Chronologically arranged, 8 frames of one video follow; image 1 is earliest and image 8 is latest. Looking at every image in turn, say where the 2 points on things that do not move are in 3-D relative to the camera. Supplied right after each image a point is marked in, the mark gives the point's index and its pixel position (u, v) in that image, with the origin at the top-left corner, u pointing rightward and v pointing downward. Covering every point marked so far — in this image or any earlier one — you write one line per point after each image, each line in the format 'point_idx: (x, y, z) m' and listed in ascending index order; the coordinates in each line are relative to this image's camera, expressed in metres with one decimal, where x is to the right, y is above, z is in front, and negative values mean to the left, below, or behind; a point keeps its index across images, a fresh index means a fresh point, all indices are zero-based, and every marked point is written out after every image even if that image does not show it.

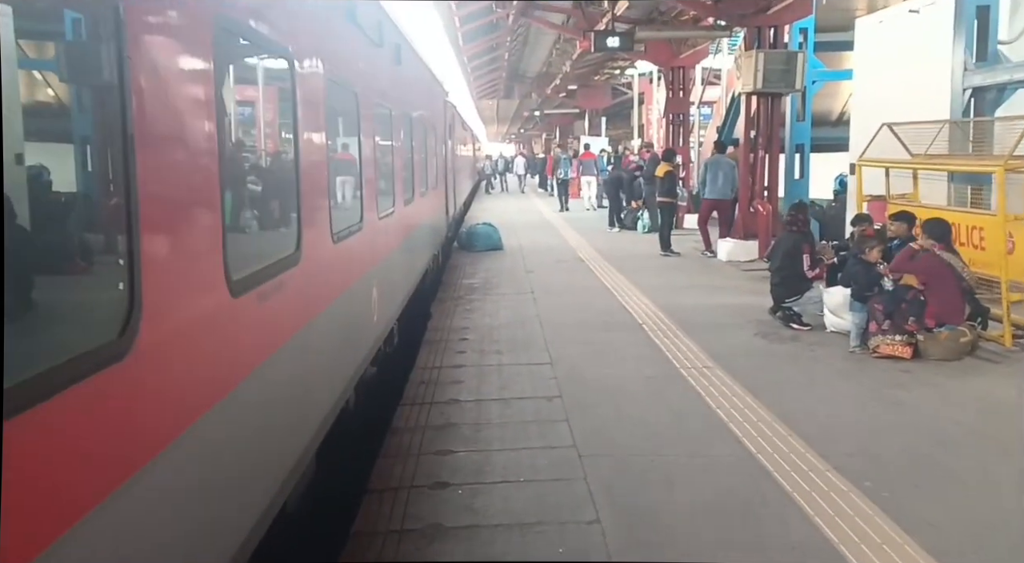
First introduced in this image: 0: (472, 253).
0: (-0.7, +0.5, +13.6) m
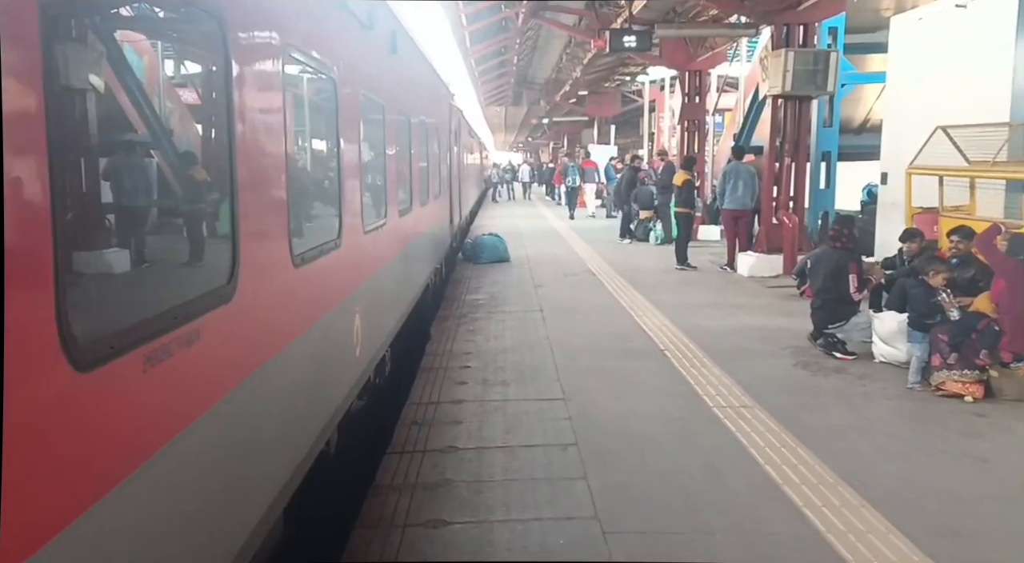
0: (-0.6, +0.3, +12.8) m
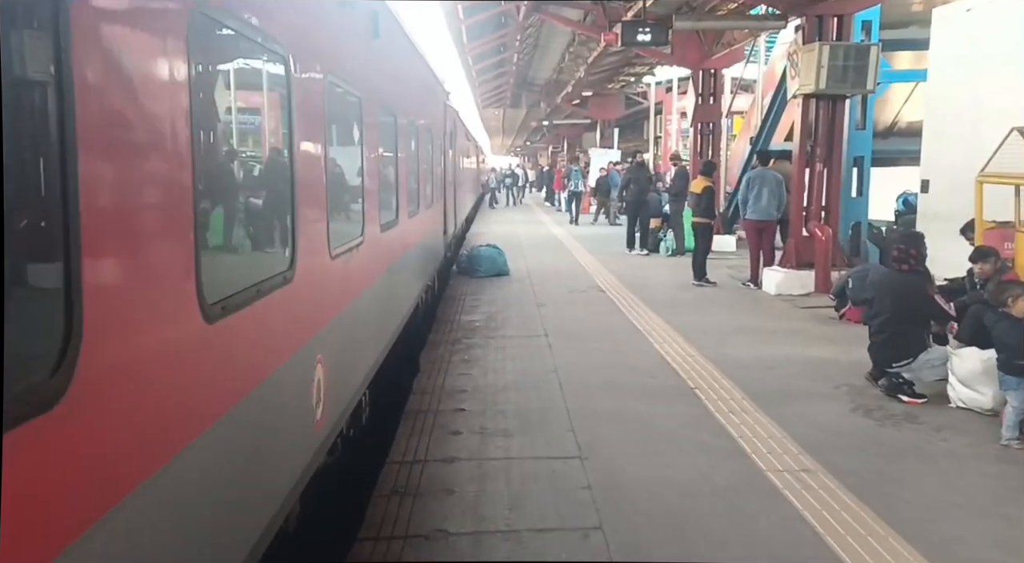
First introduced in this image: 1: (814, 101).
0: (-0.6, 0.0, +11.8) m
1: (+3.6, +2.1, +9.5) m
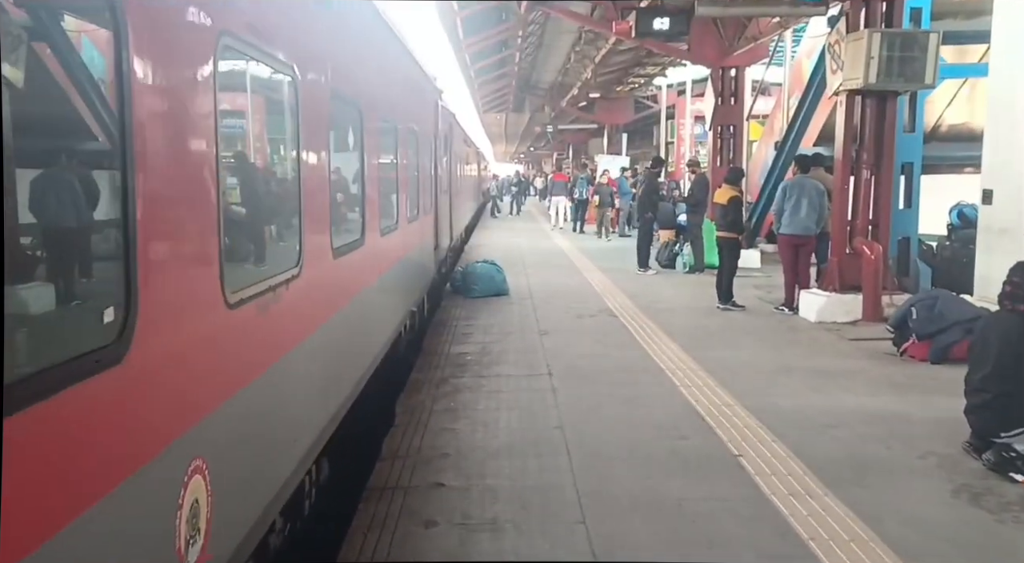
0: (-0.6, -0.2, +10.5) m
1: (+3.6, +1.9, +8.3) m
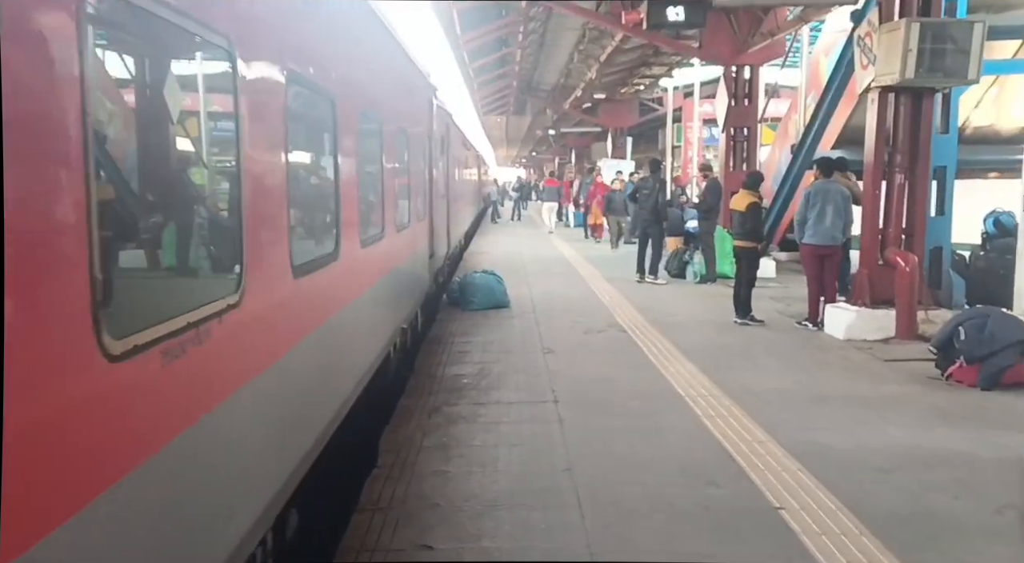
0: (-0.6, -0.4, +9.8) m
1: (+3.6, +1.7, +7.6) m
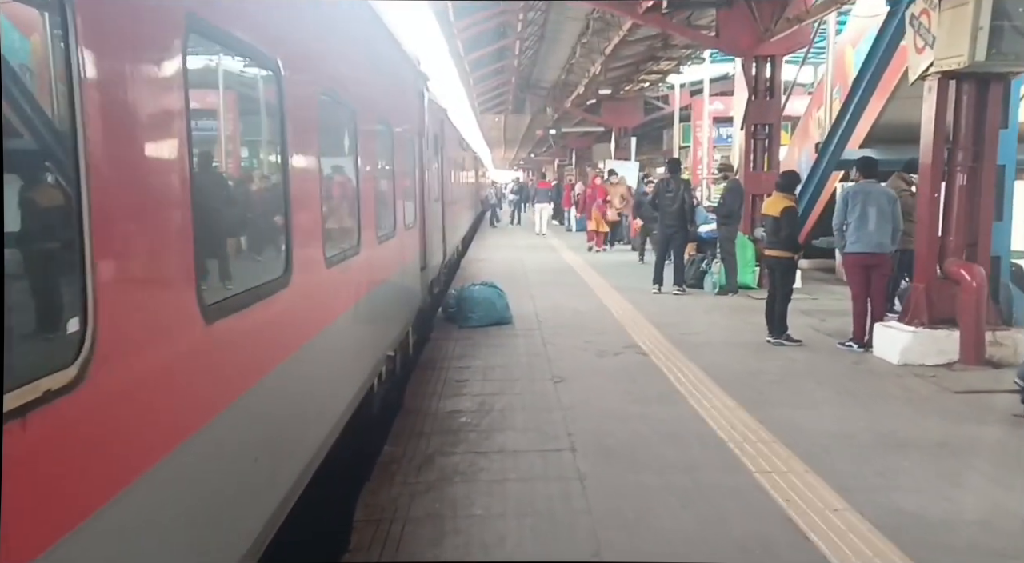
0: (-0.5, -0.5, +8.8) m
1: (+3.6, +1.6, +6.6) m
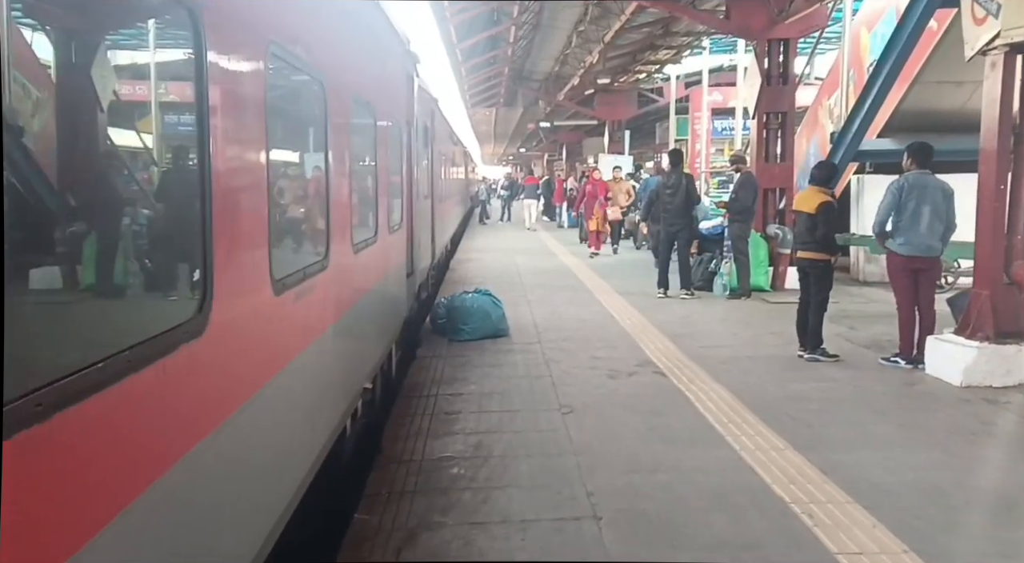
0: (-0.6, -0.6, +7.9) m
1: (+3.6, +1.6, +5.6) m
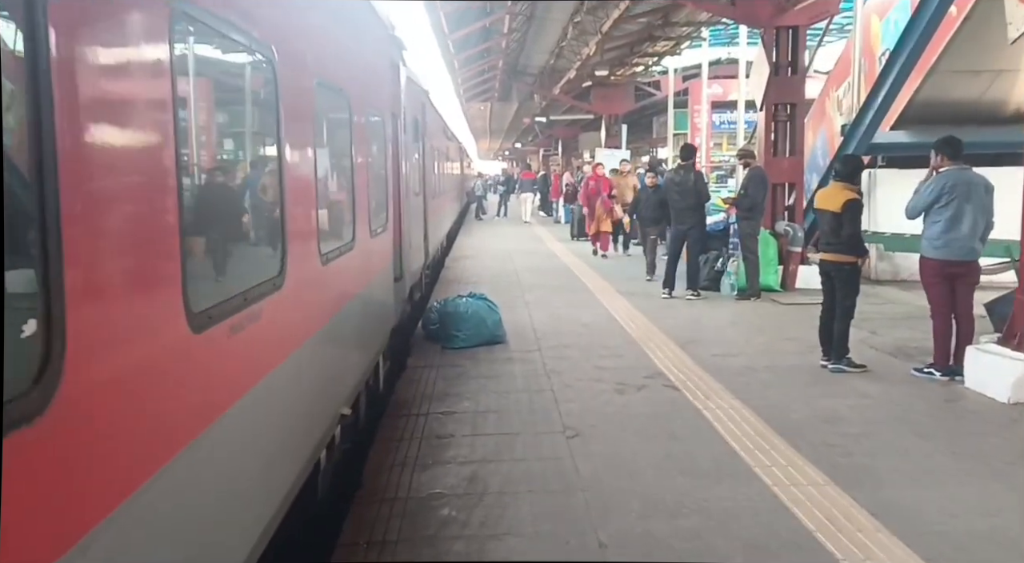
0: (-0.6, -0.6, +7.3) m
1: (+3.6, +1.5, +5.1) m
